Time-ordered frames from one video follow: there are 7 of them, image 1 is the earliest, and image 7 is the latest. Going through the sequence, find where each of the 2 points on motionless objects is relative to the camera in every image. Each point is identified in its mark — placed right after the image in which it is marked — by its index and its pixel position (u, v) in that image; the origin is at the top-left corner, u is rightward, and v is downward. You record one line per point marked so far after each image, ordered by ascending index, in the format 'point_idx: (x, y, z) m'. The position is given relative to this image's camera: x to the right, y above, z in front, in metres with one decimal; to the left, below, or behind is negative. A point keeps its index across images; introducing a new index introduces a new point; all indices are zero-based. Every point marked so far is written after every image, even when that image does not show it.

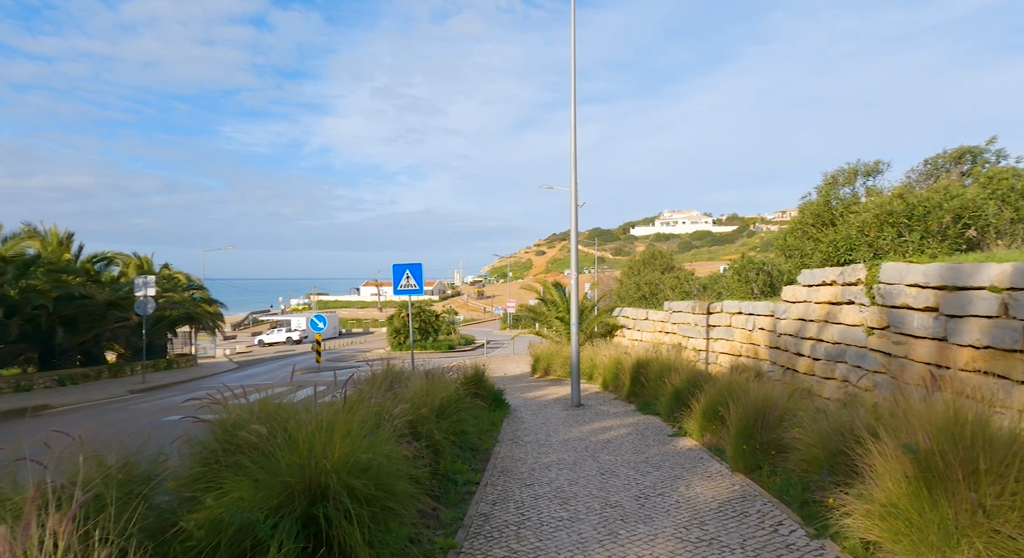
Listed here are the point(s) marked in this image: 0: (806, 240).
0: (+5.4, +0.7, +12.0) m
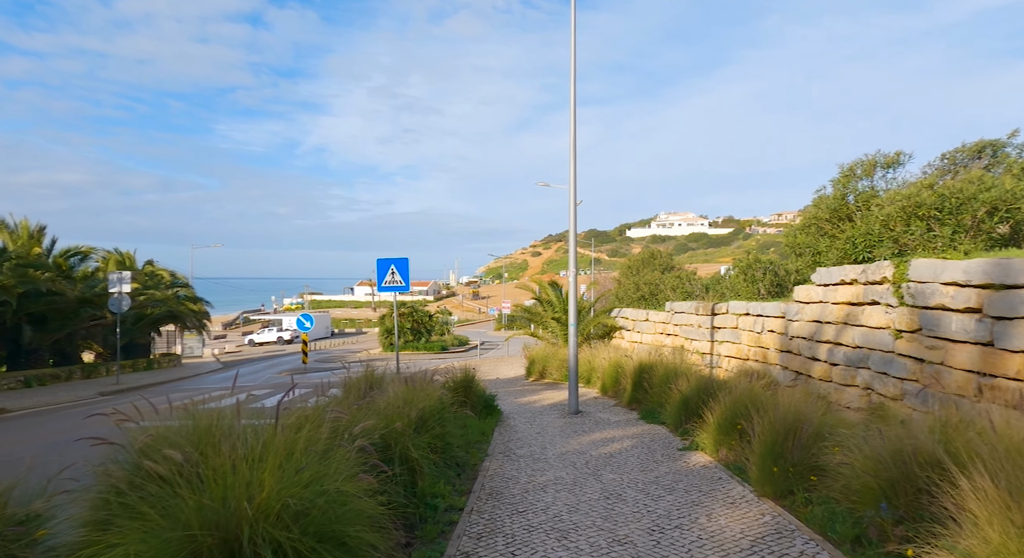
0: (+5.3, +0.7, +11.2) m
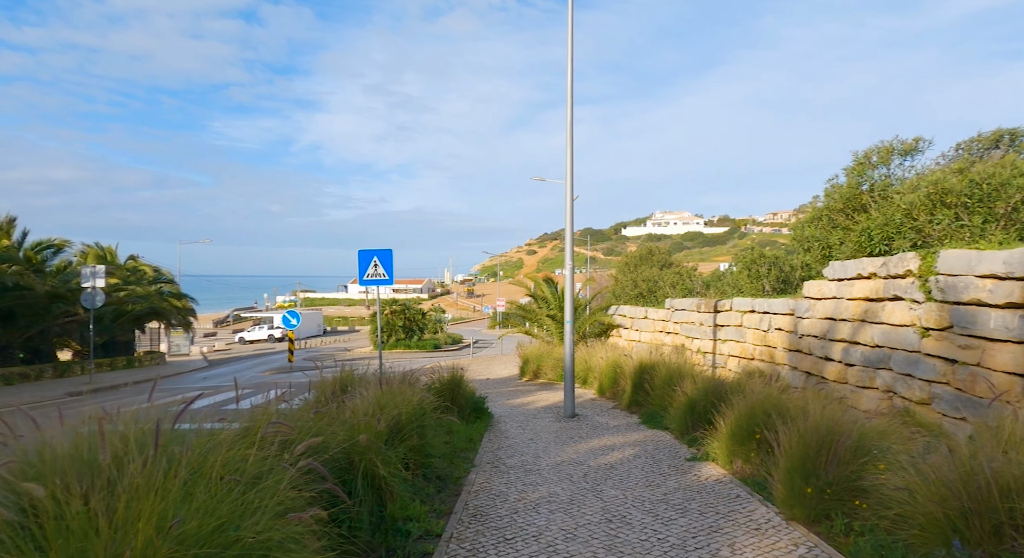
0: (+5.2, +0.8, +10.6) m
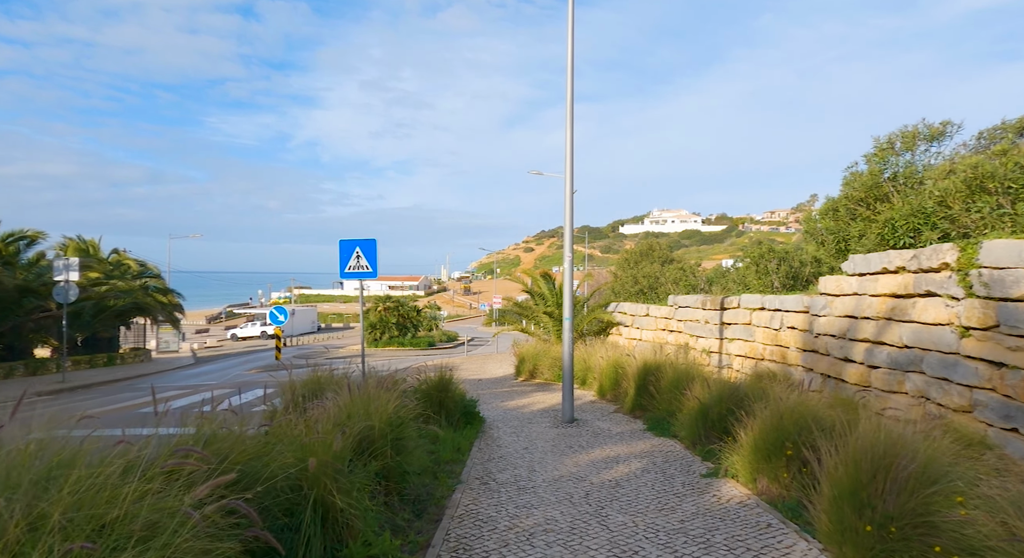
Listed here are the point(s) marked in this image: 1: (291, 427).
0: (+5.1, +0.9, +9.8) m
1: (-1.3, -0.8, +3.7) m
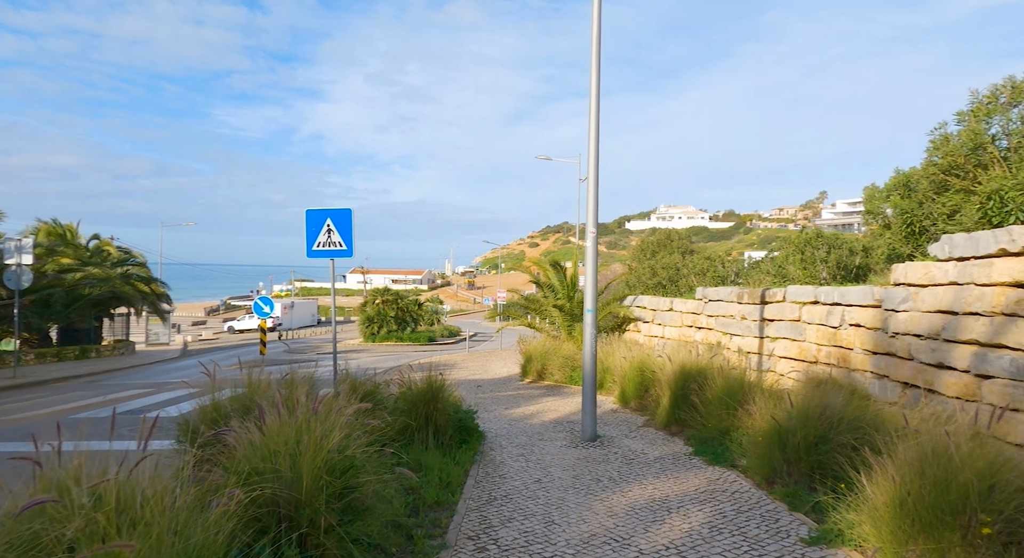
0: (+5.2, +1.0, +8.0) m
1: (-1.2, -0.7, +1.9) m
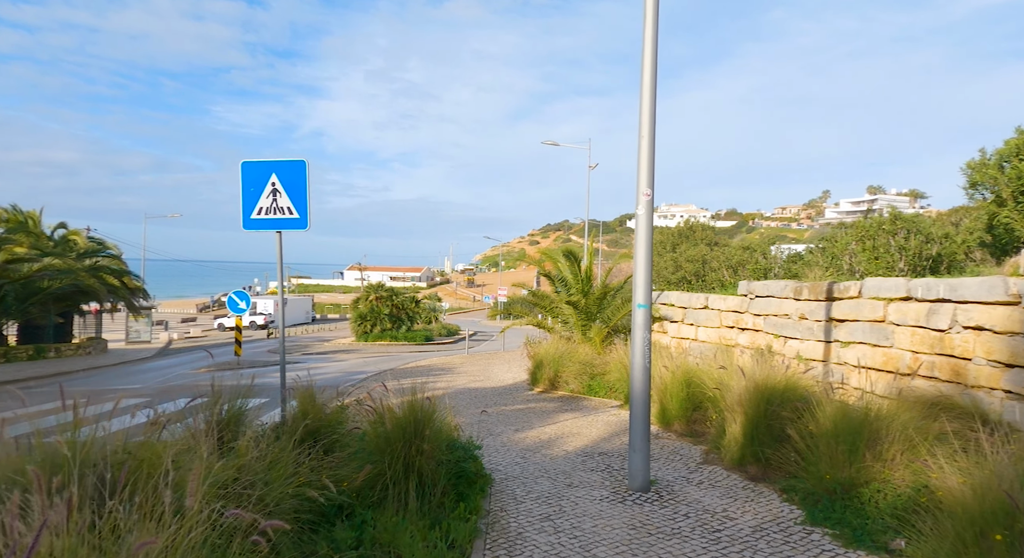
0: (+5.4, +1.2, +5.9) m
1: (-1.1, -0.5, -0.1) m
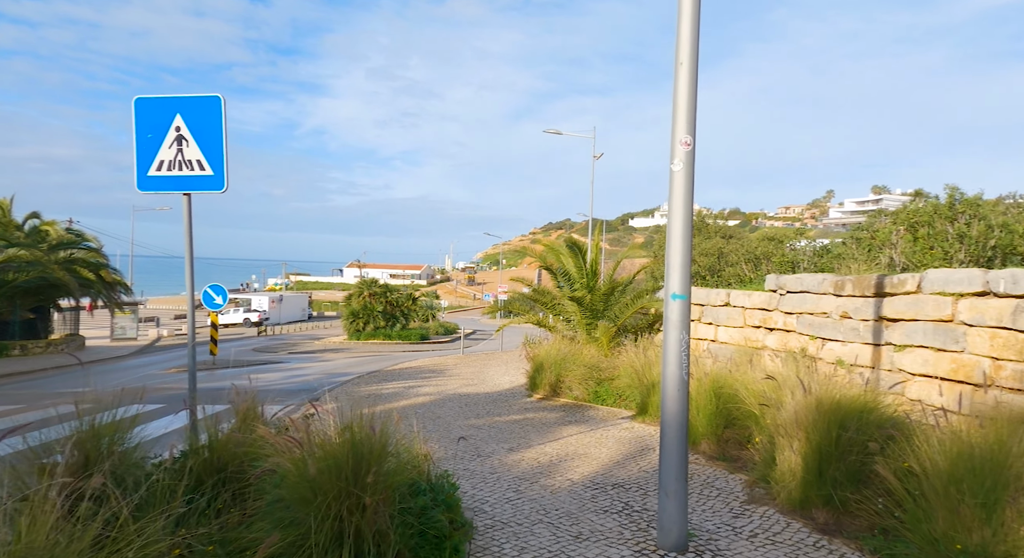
0: (+5.3, +1.2, +4.6) m
1: (-1.1, -0.4, -1.5) m
